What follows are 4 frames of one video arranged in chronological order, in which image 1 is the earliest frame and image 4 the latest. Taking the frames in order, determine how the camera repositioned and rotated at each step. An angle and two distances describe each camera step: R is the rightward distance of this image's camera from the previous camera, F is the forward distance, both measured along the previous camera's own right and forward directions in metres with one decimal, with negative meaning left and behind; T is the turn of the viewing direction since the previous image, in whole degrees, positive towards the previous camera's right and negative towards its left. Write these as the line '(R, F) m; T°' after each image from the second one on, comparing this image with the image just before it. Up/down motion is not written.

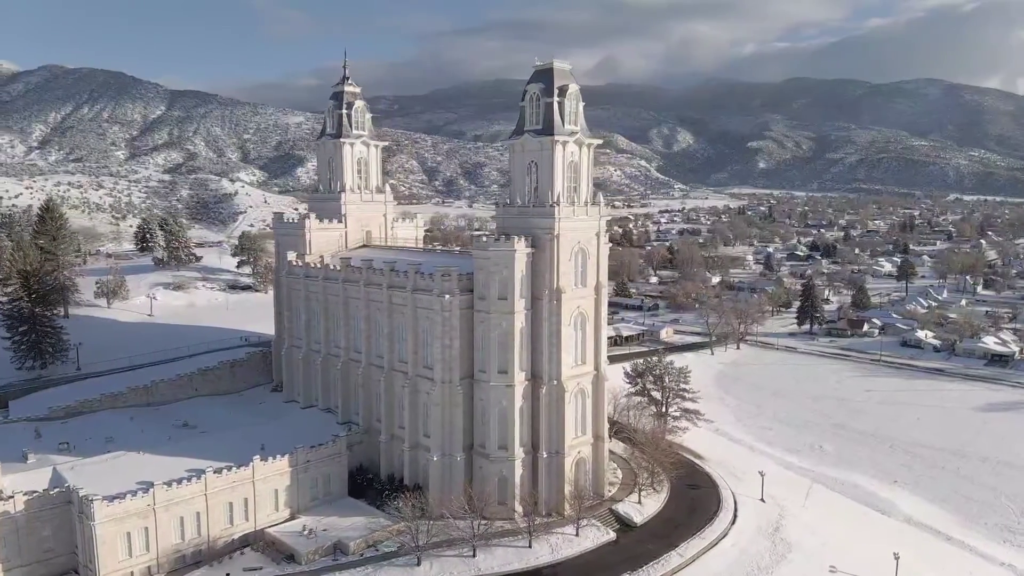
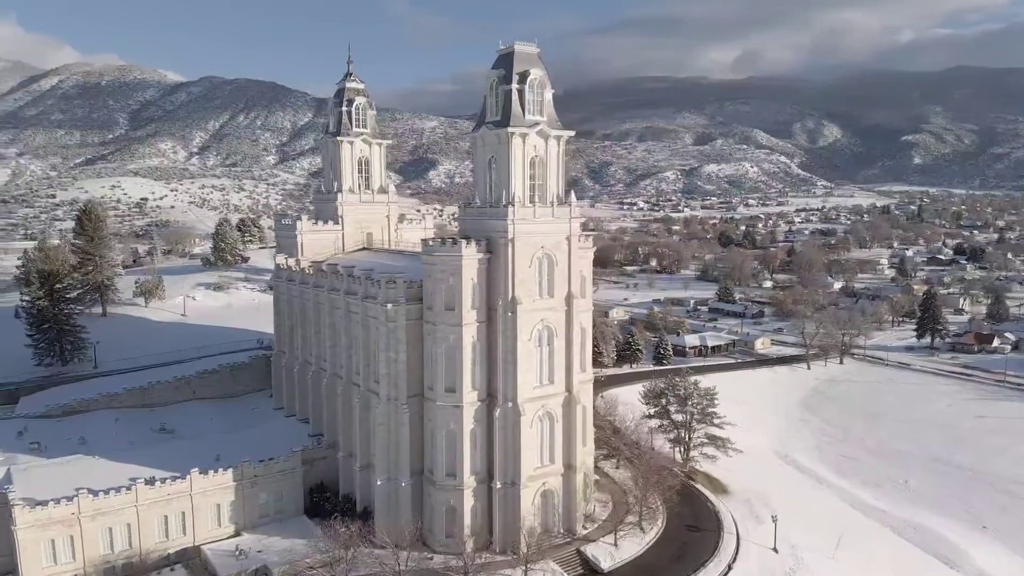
(+7.9, +4.5) m; -10°
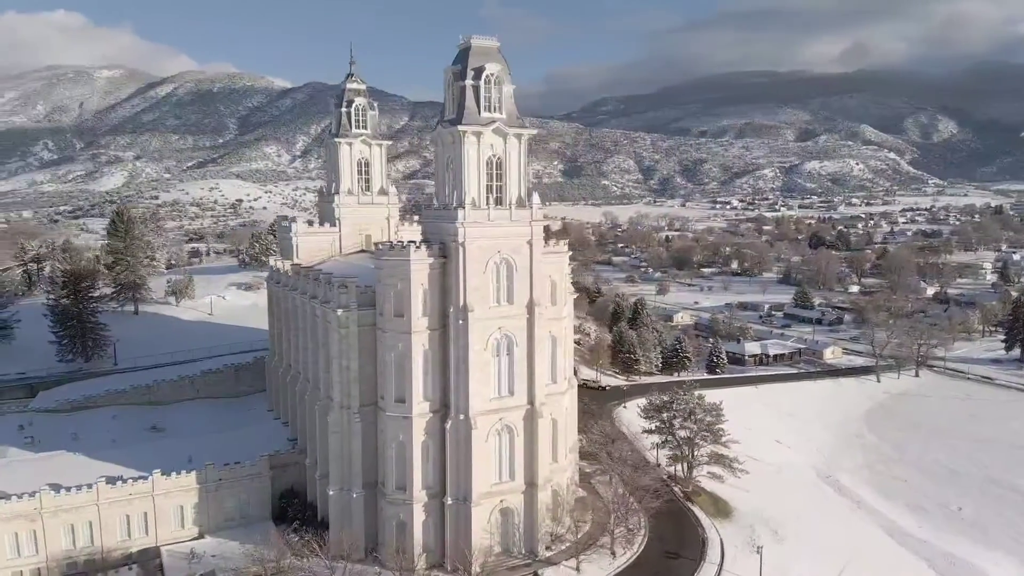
(+5.8, +2.1) m; -7°
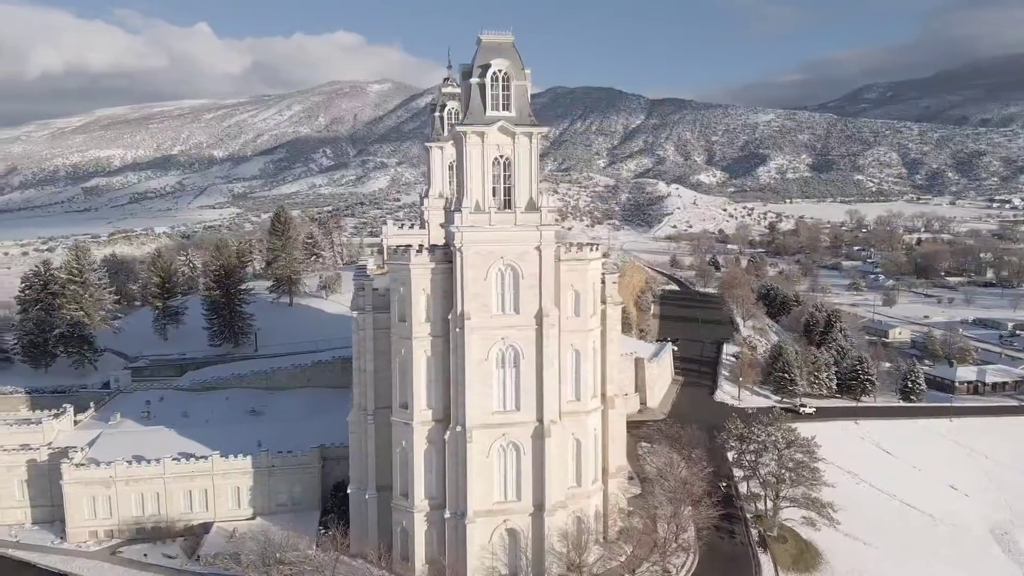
(+9.2, +3.4) m; -18°
